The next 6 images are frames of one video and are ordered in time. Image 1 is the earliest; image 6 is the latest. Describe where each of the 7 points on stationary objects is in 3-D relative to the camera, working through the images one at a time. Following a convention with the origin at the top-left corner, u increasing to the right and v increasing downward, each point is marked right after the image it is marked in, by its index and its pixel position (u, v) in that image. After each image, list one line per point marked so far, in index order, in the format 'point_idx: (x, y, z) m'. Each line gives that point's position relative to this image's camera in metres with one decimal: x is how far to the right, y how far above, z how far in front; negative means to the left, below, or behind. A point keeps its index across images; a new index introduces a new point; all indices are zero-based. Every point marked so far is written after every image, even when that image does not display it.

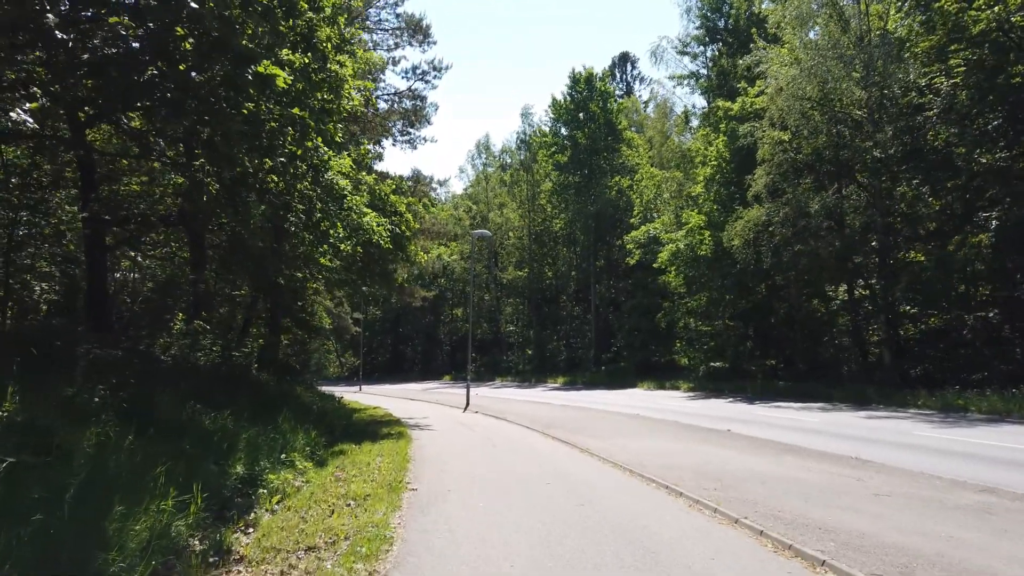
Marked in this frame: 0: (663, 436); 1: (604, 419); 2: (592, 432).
0: (+2.8, -2.8, +14.4) m
1: (+2.2, -3.3, +19.0) m
2: (+1.6, -3.0, +16.1) m
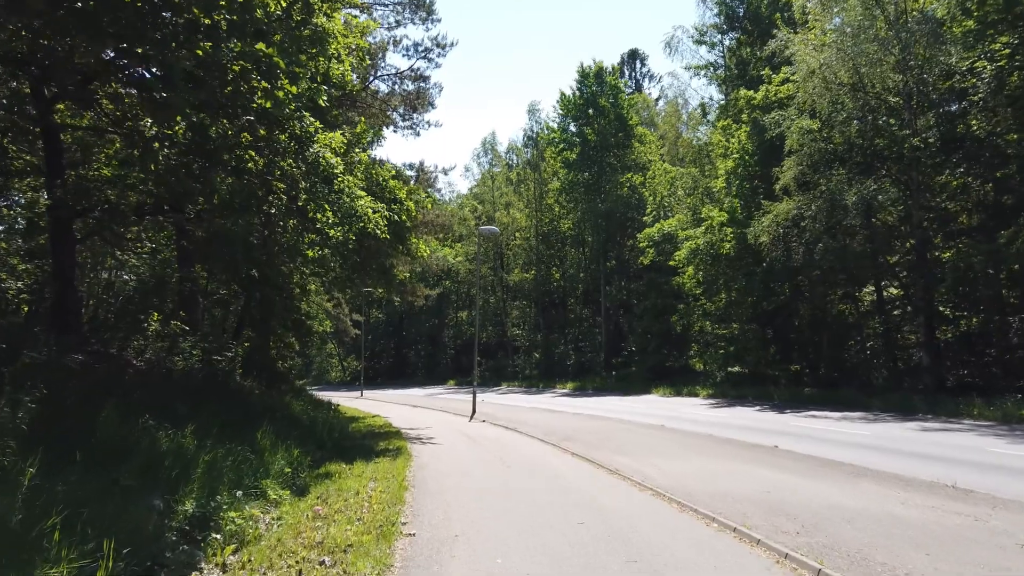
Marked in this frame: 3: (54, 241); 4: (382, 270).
0: (+3.0, -2.7, +12.5) m
1: (+2.5, -3.2, +17.1) m
2: (+1.9, -3.0, +14.3) m
3: (-8.8, +0.9, +14.6) m
4: (-3.0, +0.4, +17.3) m
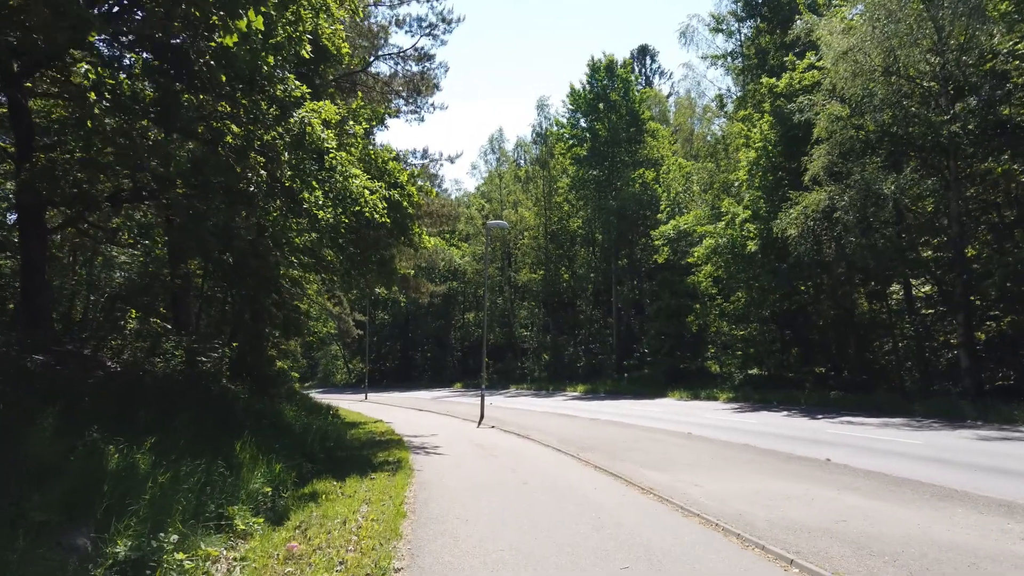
0: (+3.3, -2.6, +11.0) m
1: (+2.8, -3.1, +15.6) m
2: (+2.1, -2.8, +12.8) m
3: (-8.5, +1.0, +13.2) m
4: (-2.7, +0.5, +15.9) m
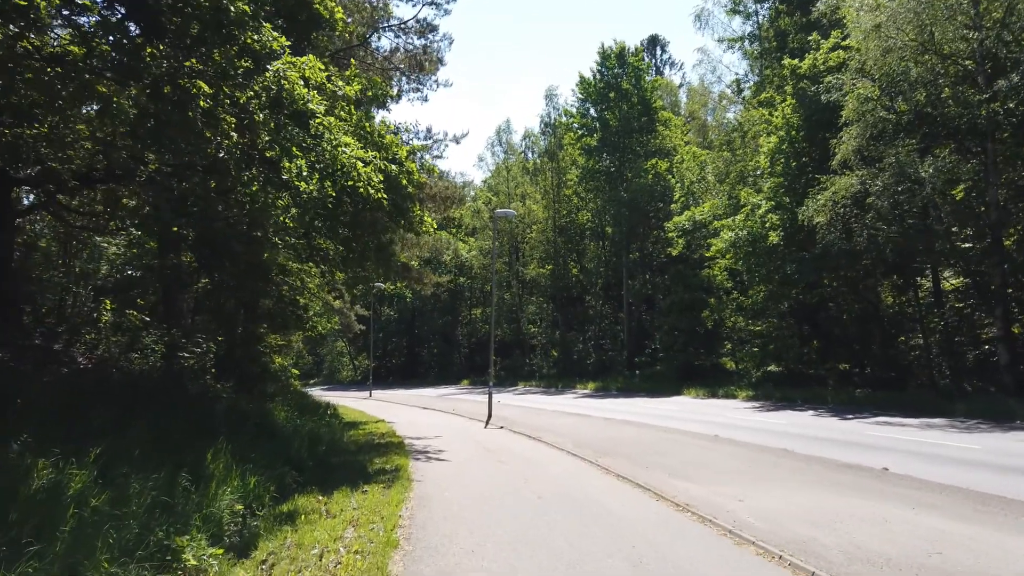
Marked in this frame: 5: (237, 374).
0: (+3.4, -2.4, +9.7) m
1: (+3.0, -2.9, +14.3) m
2: (+2.3, -2.6, +11.5) m
3: (-8.4, +1.2, +12.0) m
4: (-2.5, +0.7, +14.6) m
5: (-5.6, -1.8, +15.5) m
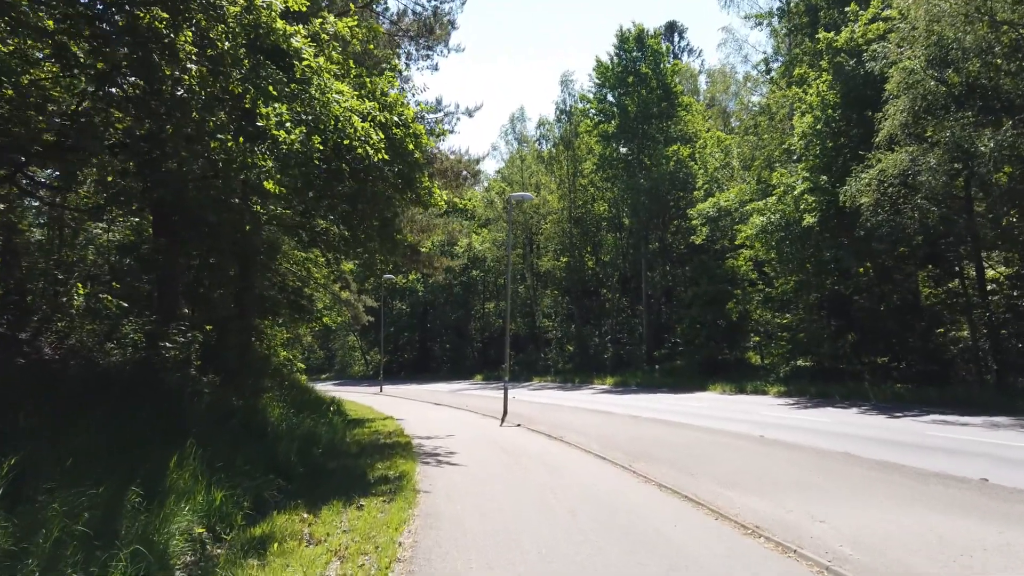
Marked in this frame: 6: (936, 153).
0: (+3.7, -2.1, +8.1) m
1: (+3.3, -2.6, +12.7) m
2: (+2.6, -2.4, +9.9) m
3: (-8.1, +1.5, +10.6) m
4: (-2.1, +1.0, +13.1) m
5: (-5.2, -1.5, +14.1) m
6: (+10.8, +3.4, +19.5) m
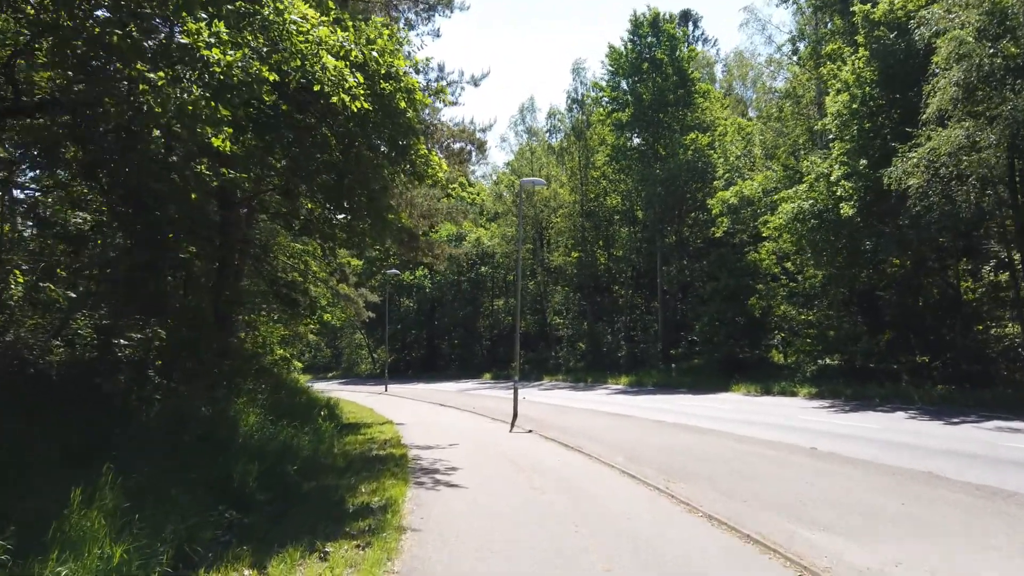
0: (+3.8, -2.0, +6.3) m
1: (+3.5, -2.4, +10.9) m
2: (+2.7, -2.2, +8.1) m
3: (-7.9, +1.6, +8.9) m
4: (-2.0, +1.2, +11.3) m
5: (-5.1, -1.3, +12.4) m
6: (+11.0, +3.6, +17.6) m
